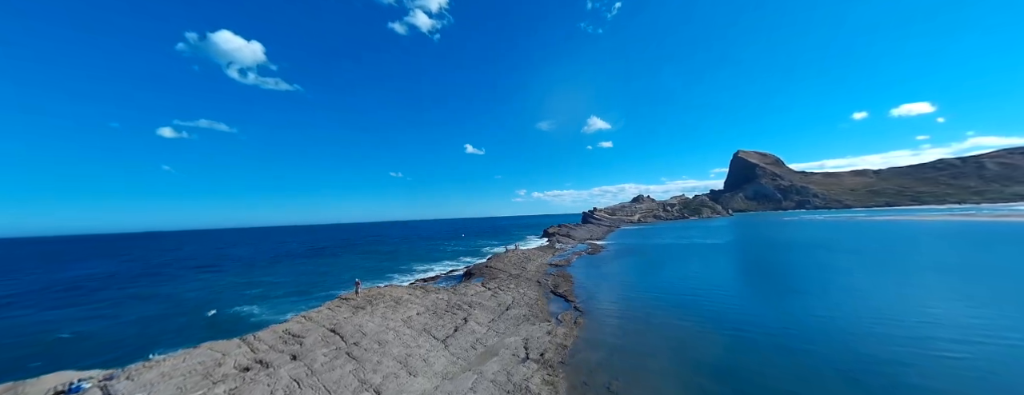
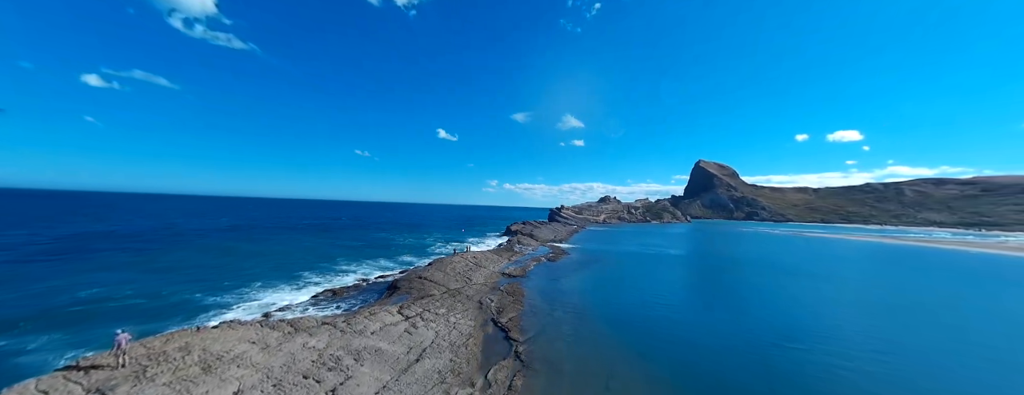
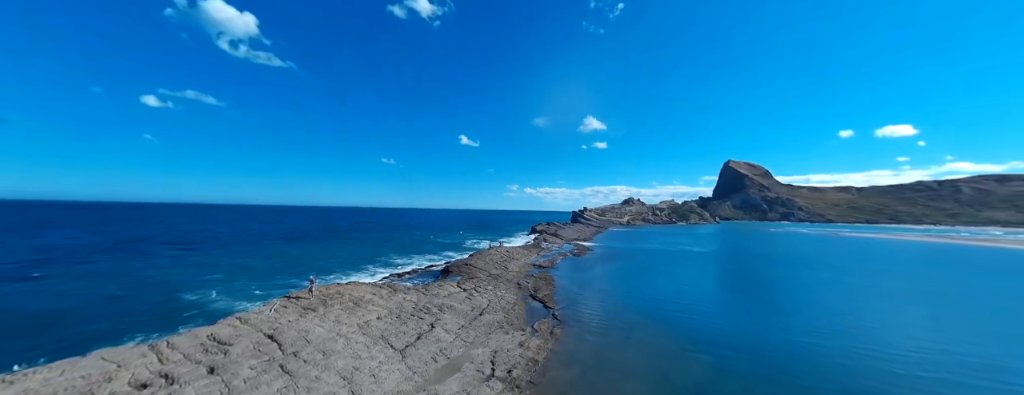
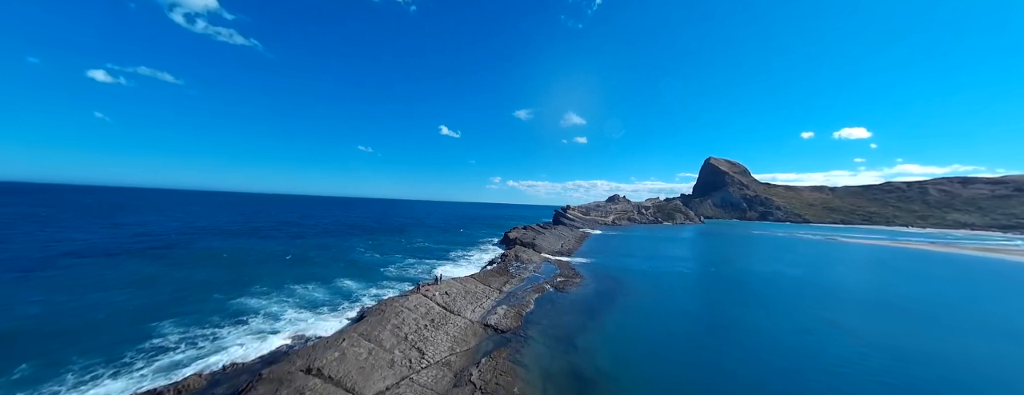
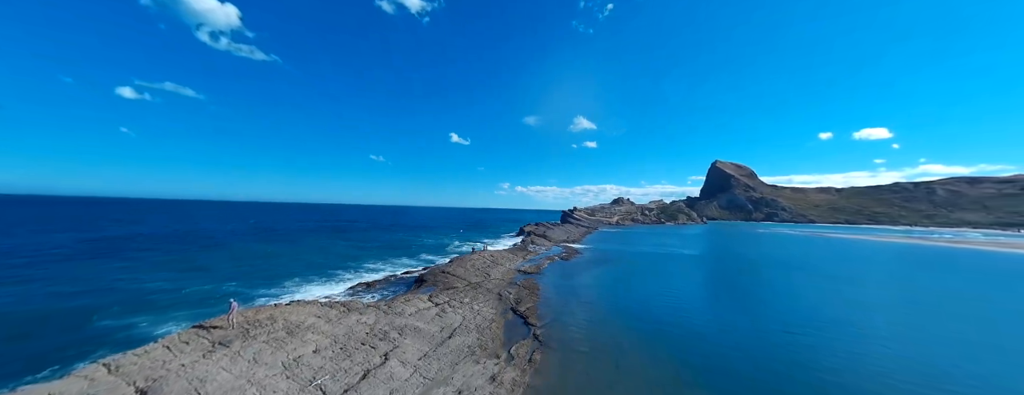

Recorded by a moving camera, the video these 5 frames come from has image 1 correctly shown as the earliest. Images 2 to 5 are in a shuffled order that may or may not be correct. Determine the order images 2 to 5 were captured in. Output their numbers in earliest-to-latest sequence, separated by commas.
3, 5, 2, 4
